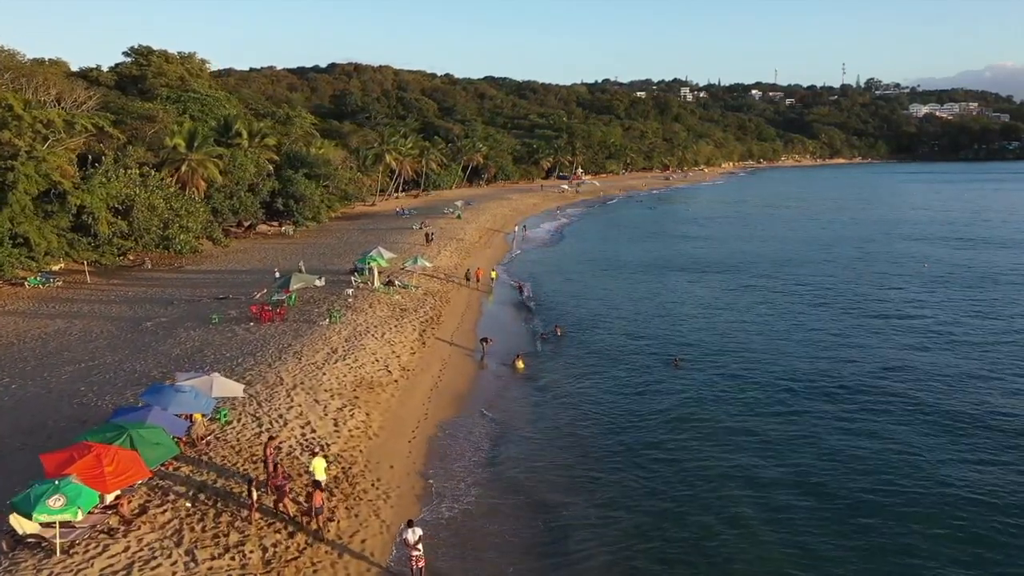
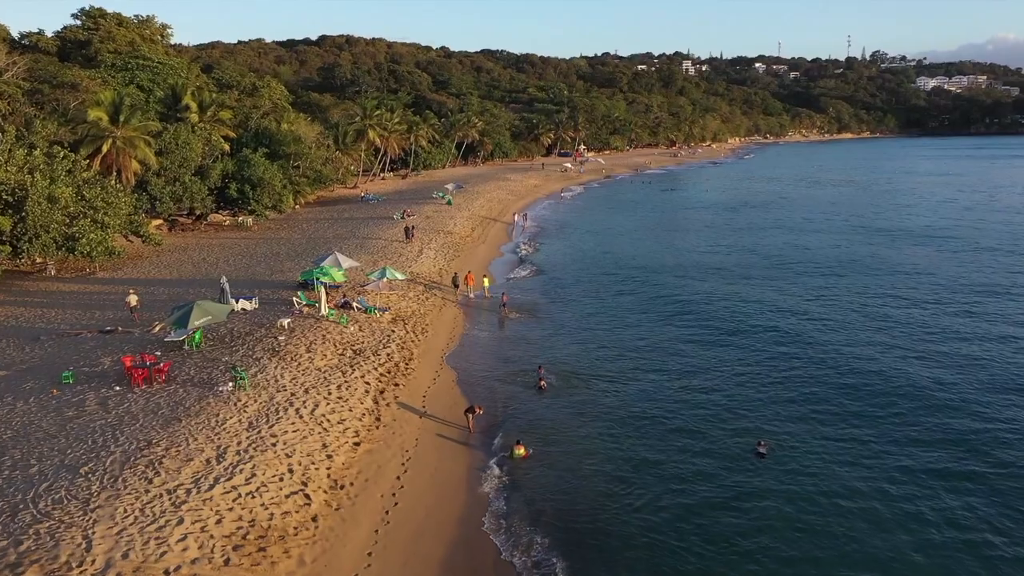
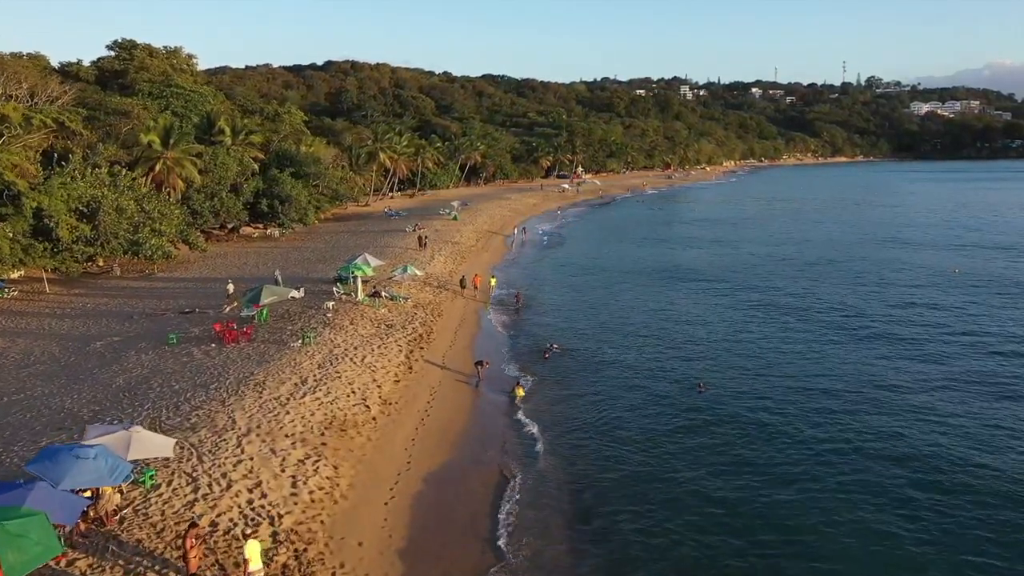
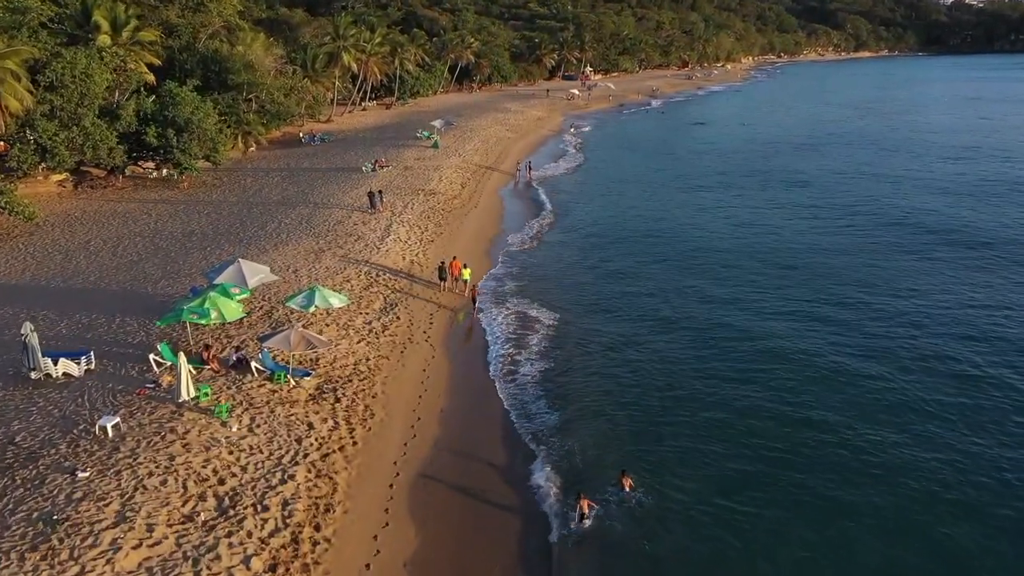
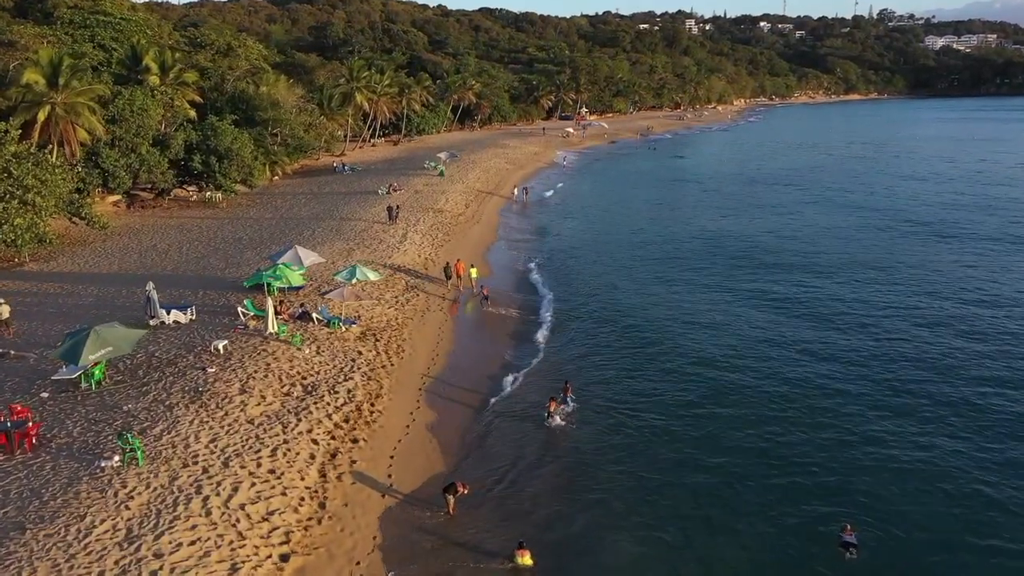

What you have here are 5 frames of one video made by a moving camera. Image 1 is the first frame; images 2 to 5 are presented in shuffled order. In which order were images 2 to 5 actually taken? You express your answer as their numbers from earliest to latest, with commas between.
3, 2, 5, 4
